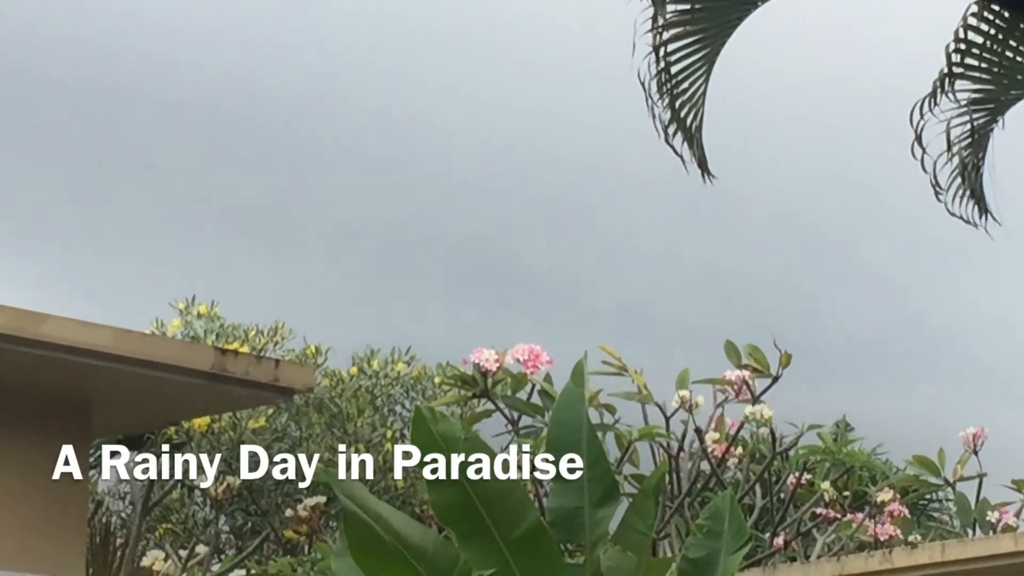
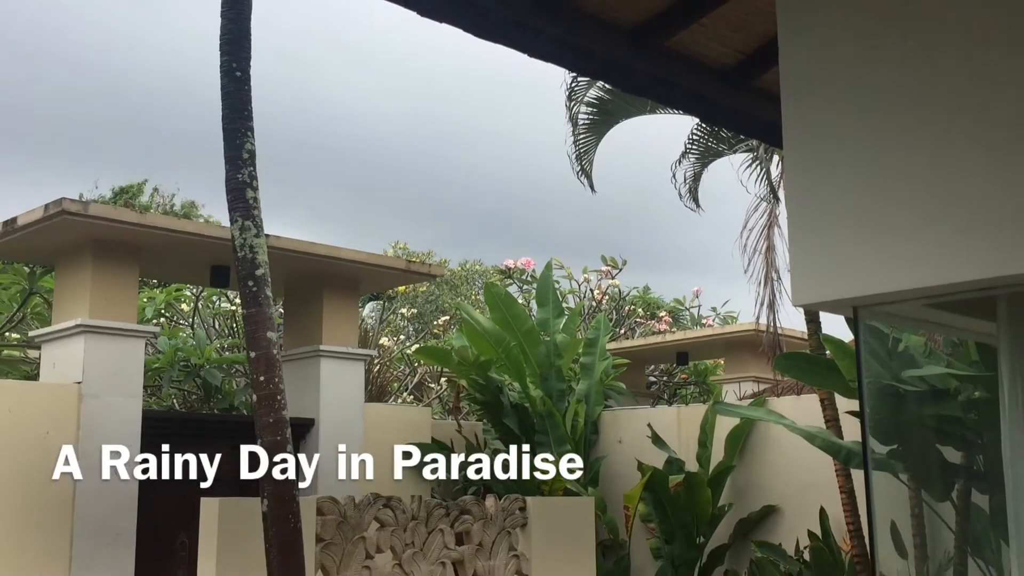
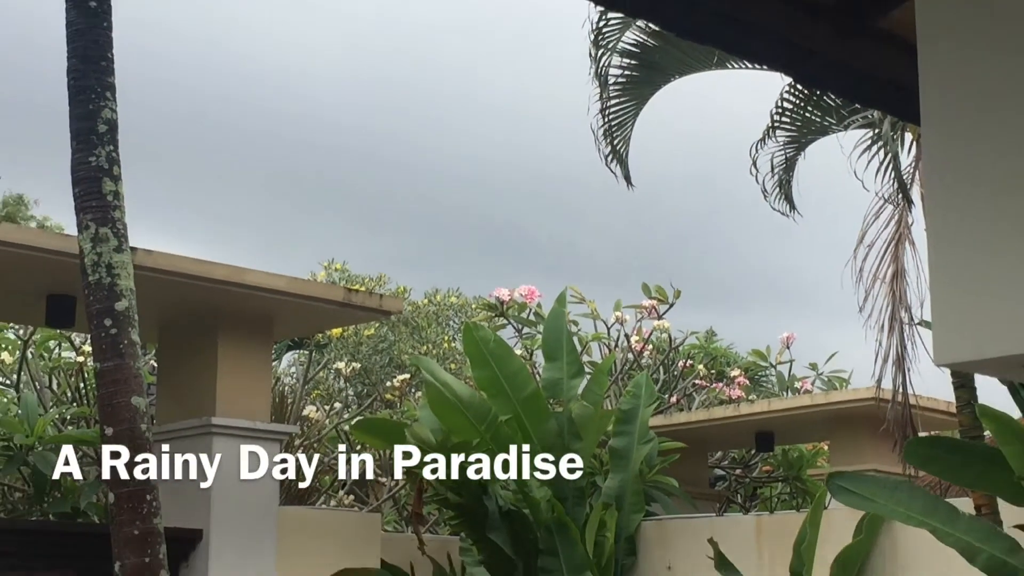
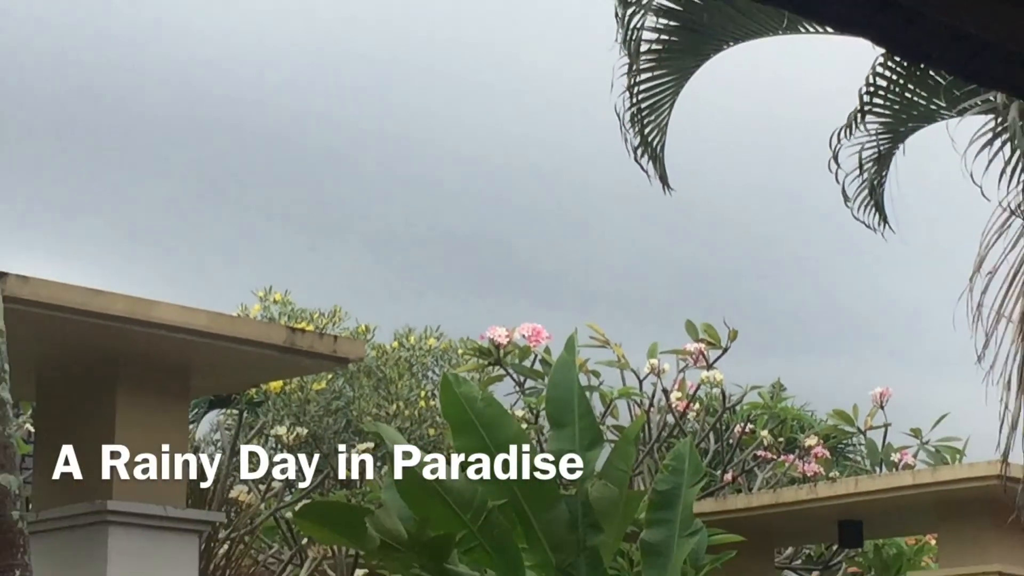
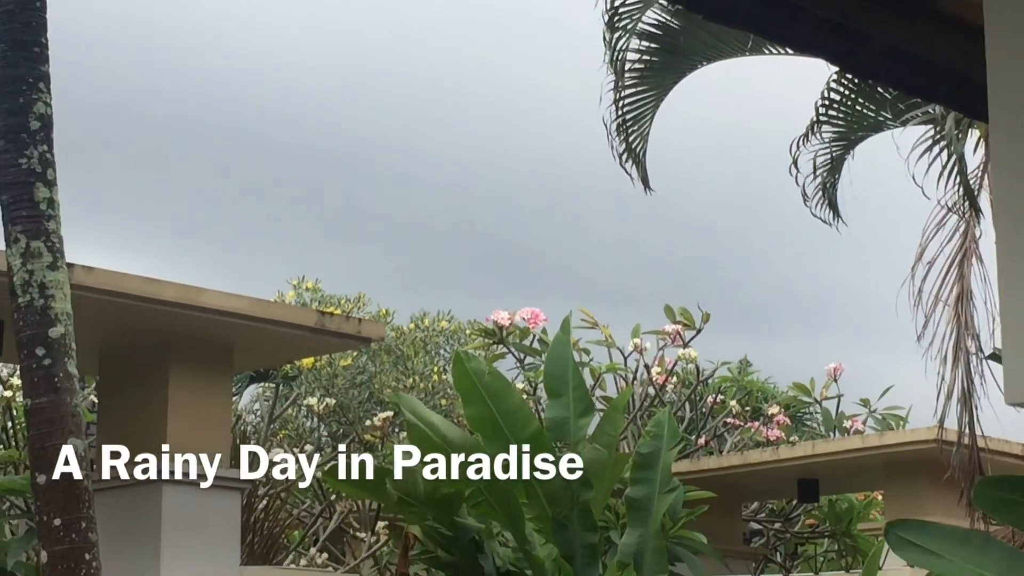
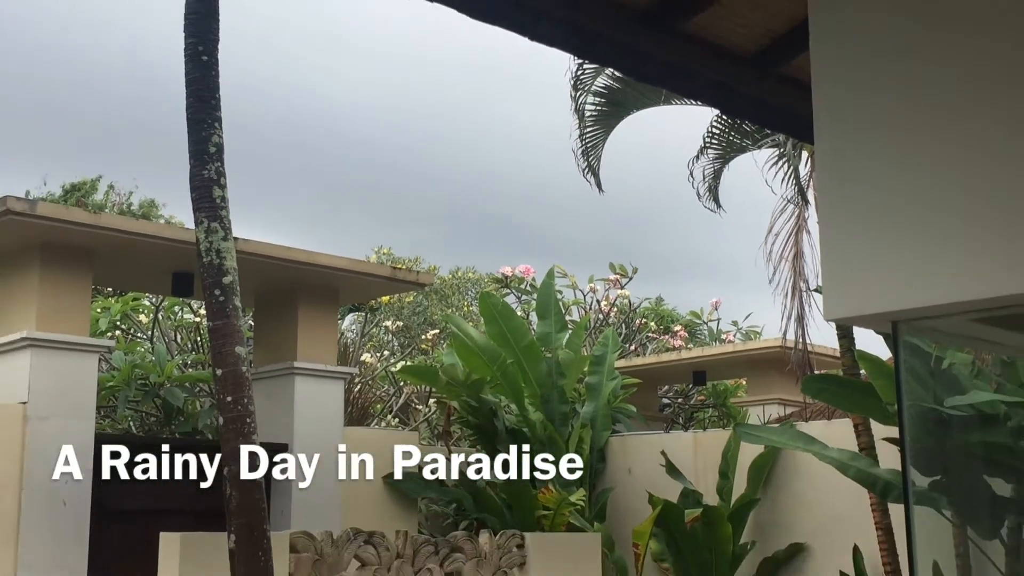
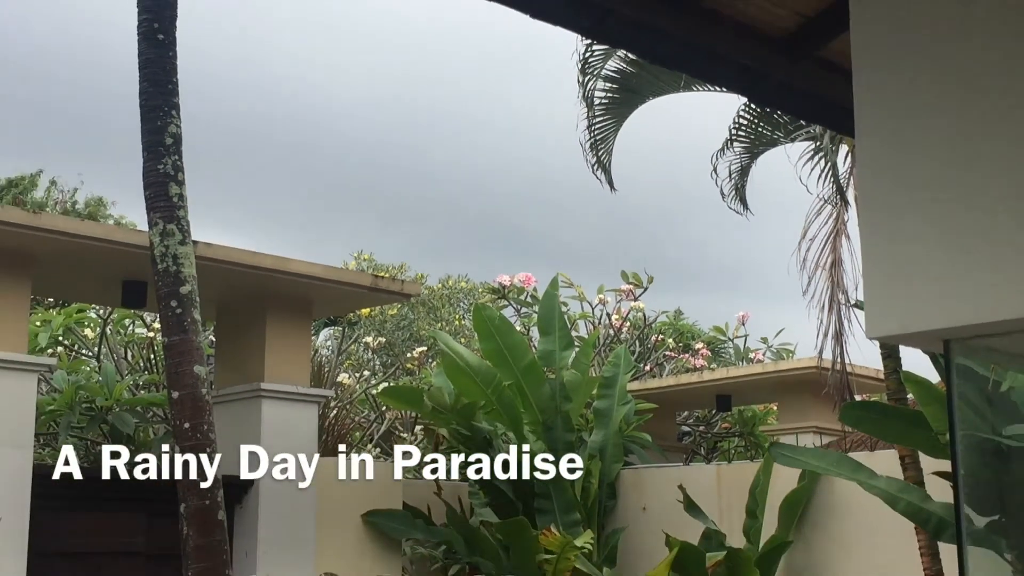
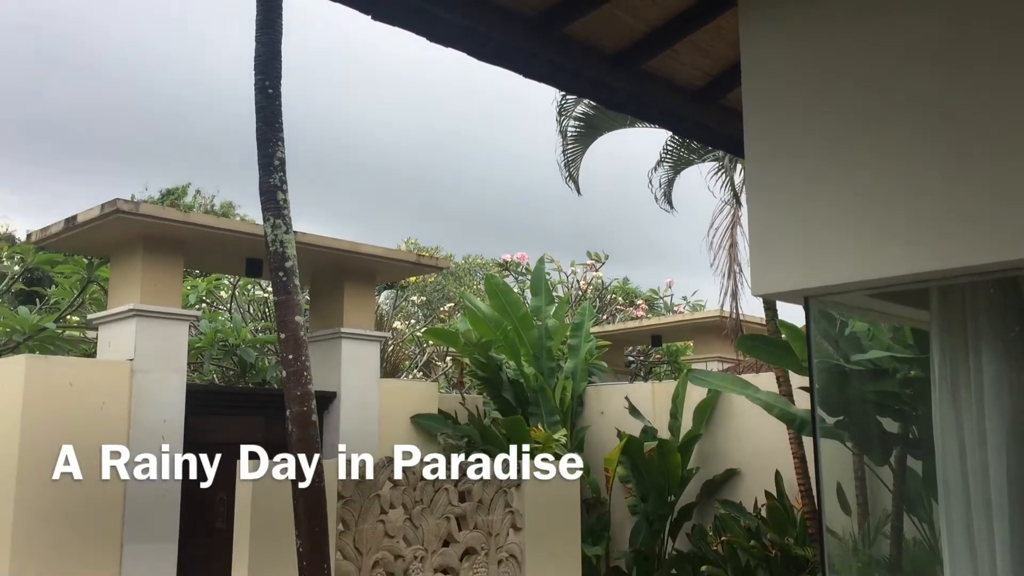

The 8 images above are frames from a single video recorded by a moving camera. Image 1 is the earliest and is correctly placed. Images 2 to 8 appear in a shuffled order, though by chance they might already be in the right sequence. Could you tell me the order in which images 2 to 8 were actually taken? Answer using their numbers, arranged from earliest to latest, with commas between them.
4, 5, 3, 7, 6, 2, 8
